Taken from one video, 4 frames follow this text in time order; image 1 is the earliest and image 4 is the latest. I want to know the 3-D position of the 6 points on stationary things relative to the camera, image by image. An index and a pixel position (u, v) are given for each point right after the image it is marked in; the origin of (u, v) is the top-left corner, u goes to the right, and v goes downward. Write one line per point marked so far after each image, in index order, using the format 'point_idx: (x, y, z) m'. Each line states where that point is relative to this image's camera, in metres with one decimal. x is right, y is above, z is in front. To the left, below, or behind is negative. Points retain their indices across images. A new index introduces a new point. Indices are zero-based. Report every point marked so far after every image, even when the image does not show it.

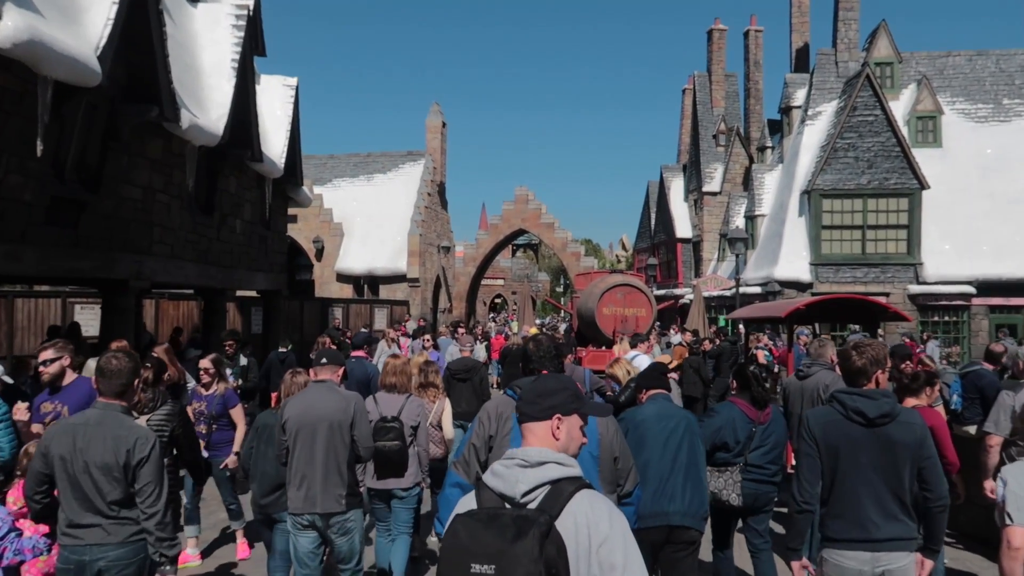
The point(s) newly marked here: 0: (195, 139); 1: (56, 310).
0: (-3.5, +1.7, +9.2) m
1: (-9.7, -0.5, +17.8) m
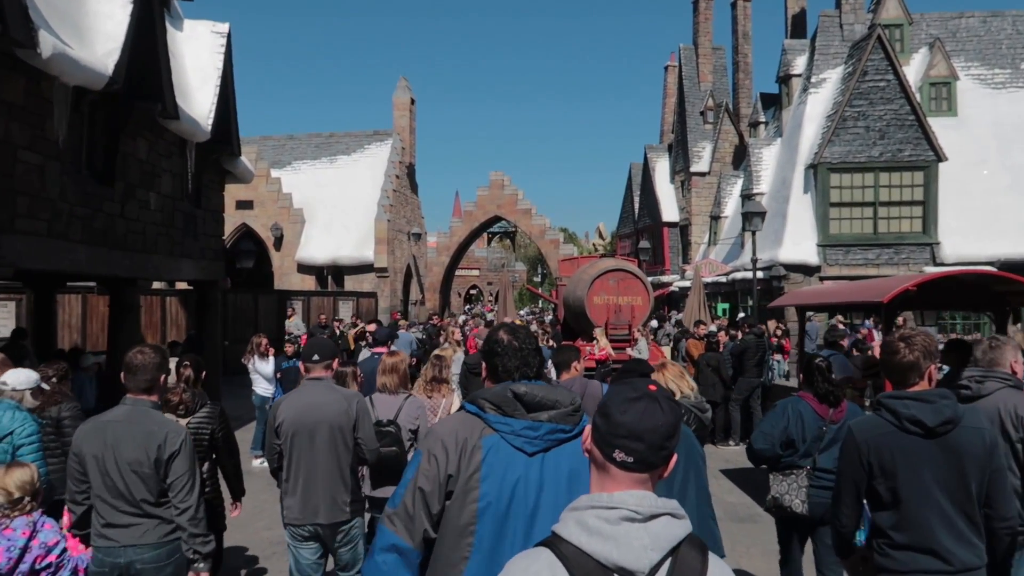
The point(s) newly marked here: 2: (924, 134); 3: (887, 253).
0: (-3.7, +1.8, +6.8) m
1: (-10.1, -0.4, +15.3) m
2: (+9.4, +3.5, +19.0) m
3: (+8.6, +0.8, +19.2) m
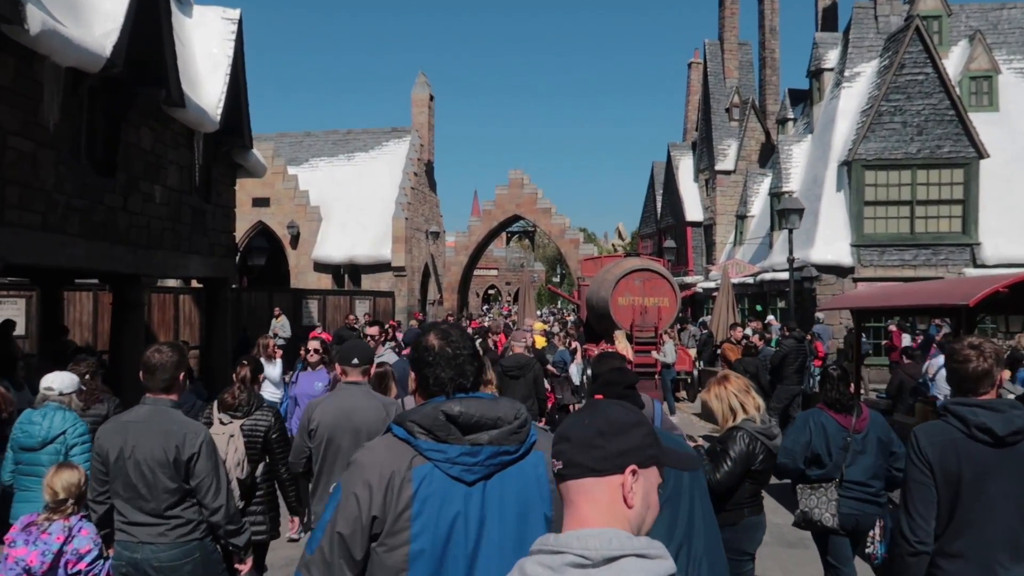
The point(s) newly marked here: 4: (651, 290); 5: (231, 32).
0: (-3.5, +1.8, +6.3) m
1: (-9.7, -0.3, +14.9) m
2: (+9.9, +3.5, +18.2) m
3: (+9.1, +0.8, +18.4) m
4: (+2.4, 0.0, +14.5) m
5: (-3.7, +3.3, +10.9) m
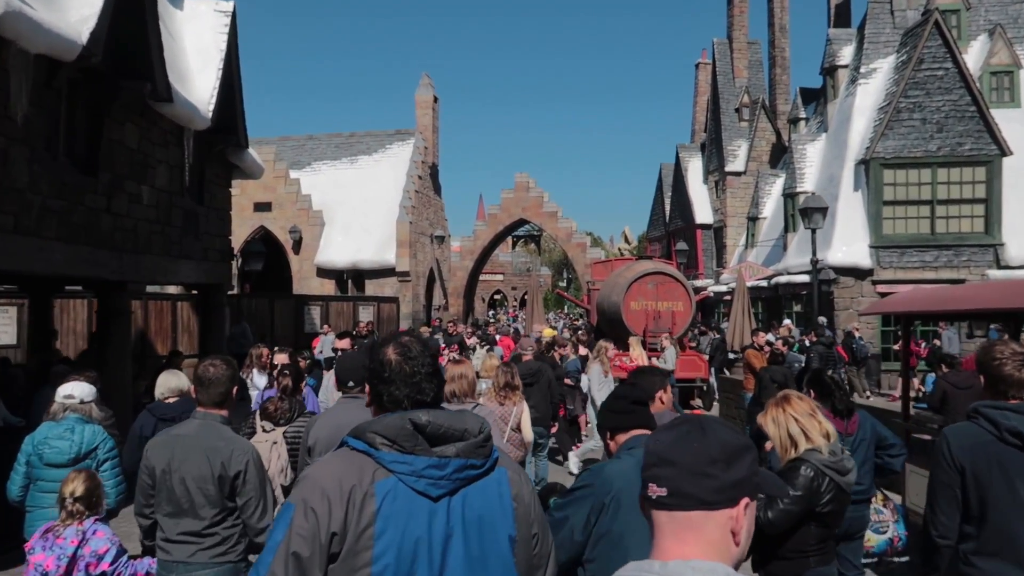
0: (-3.4, +1.7, +5.8) m
1: (-9.6, -0.4, +14.4) m
2: (+10.0, +3.4, +17.6) m
3: (+9.2, +0.7, +17.8) m
4: (+2.6, -0.1, +13.9) m
5: (-3.6, +3.3, +10.4) m
